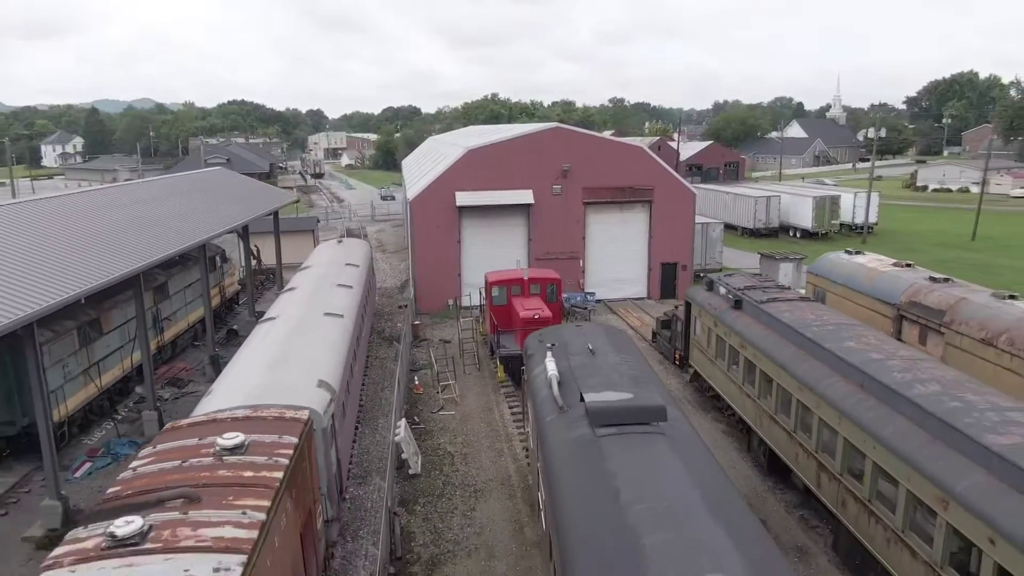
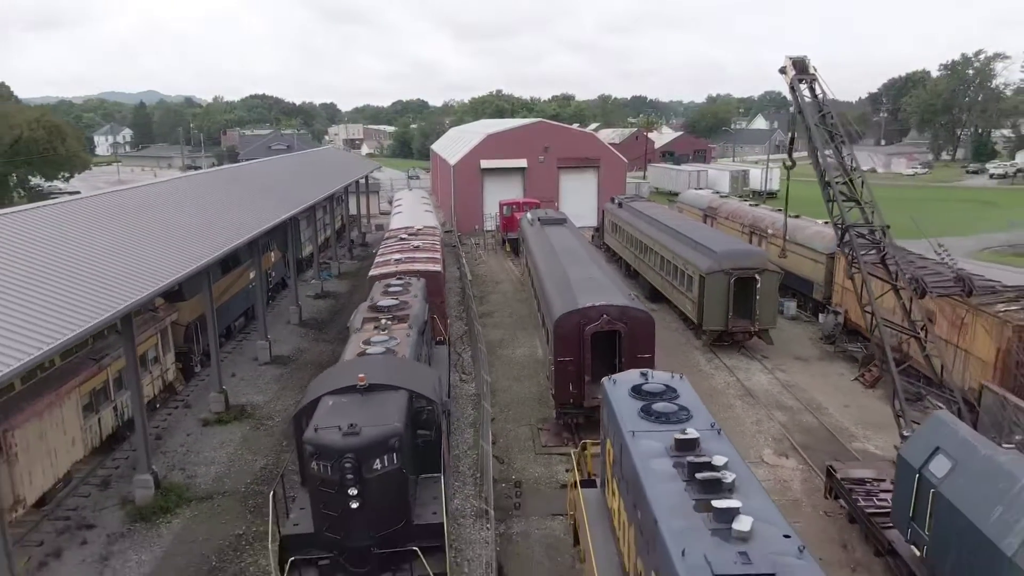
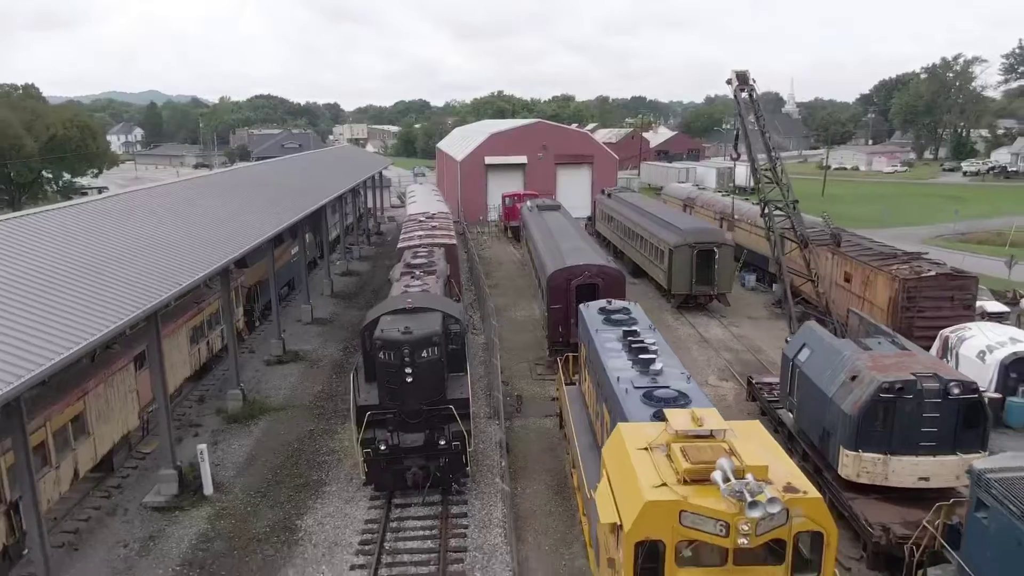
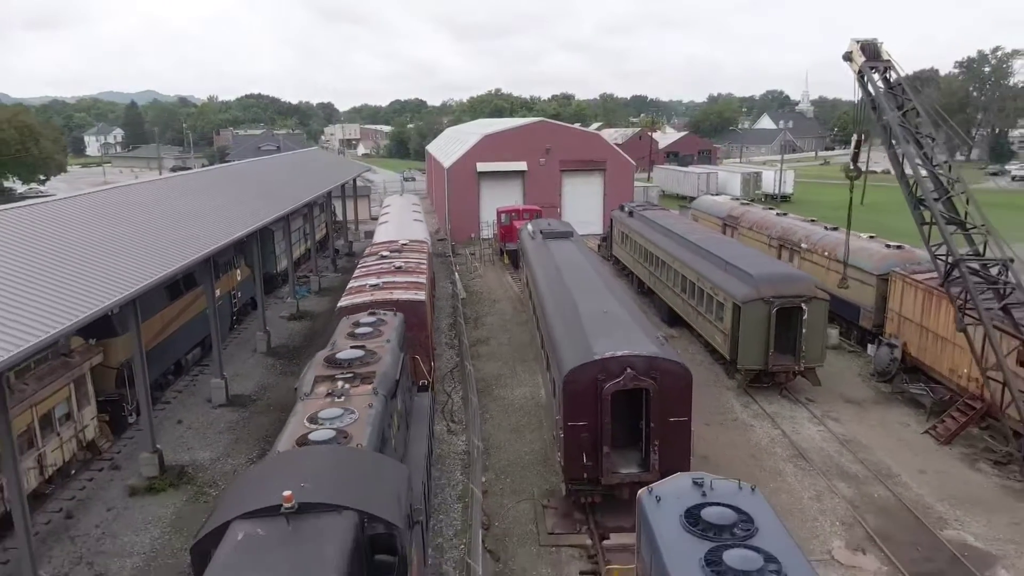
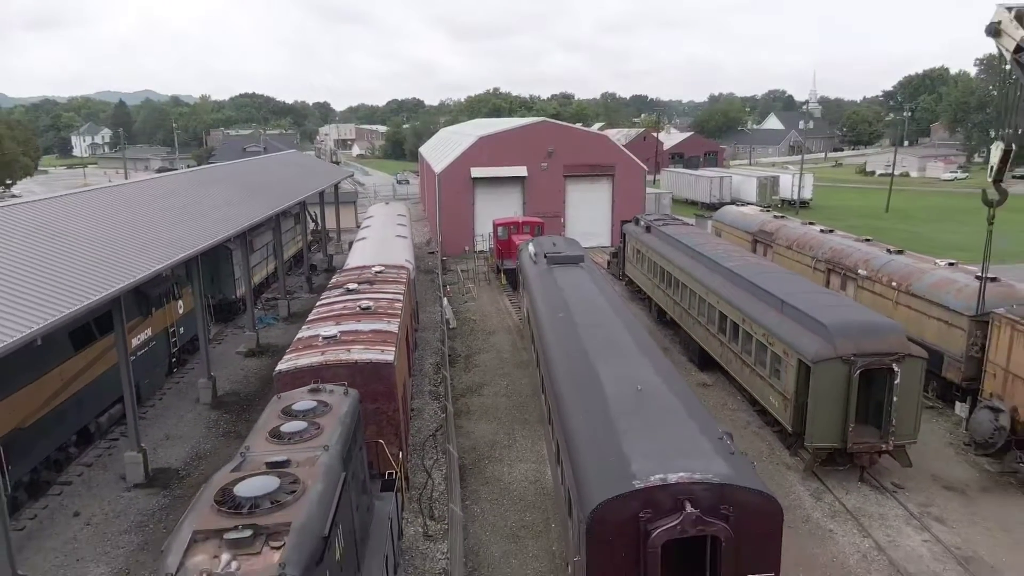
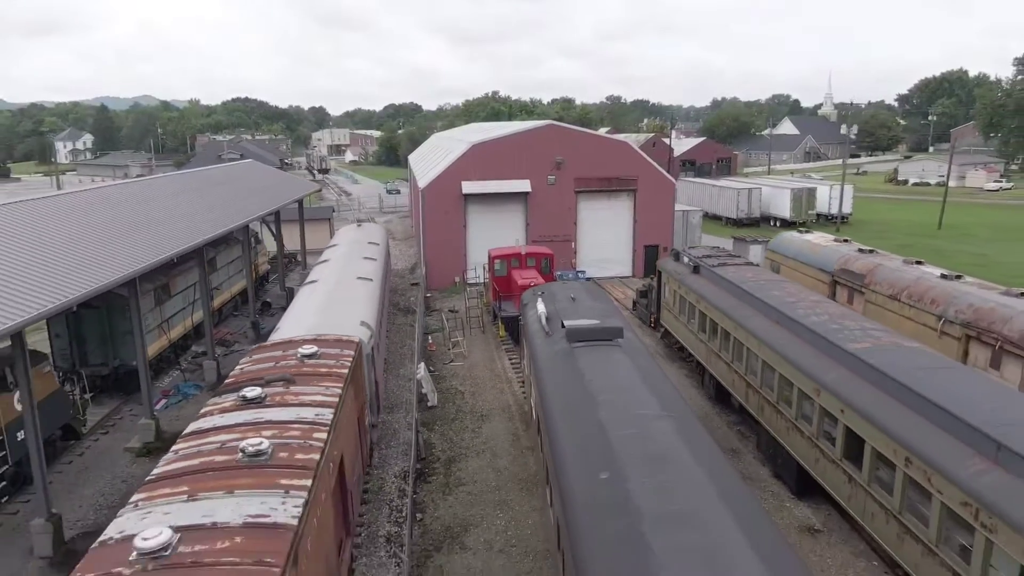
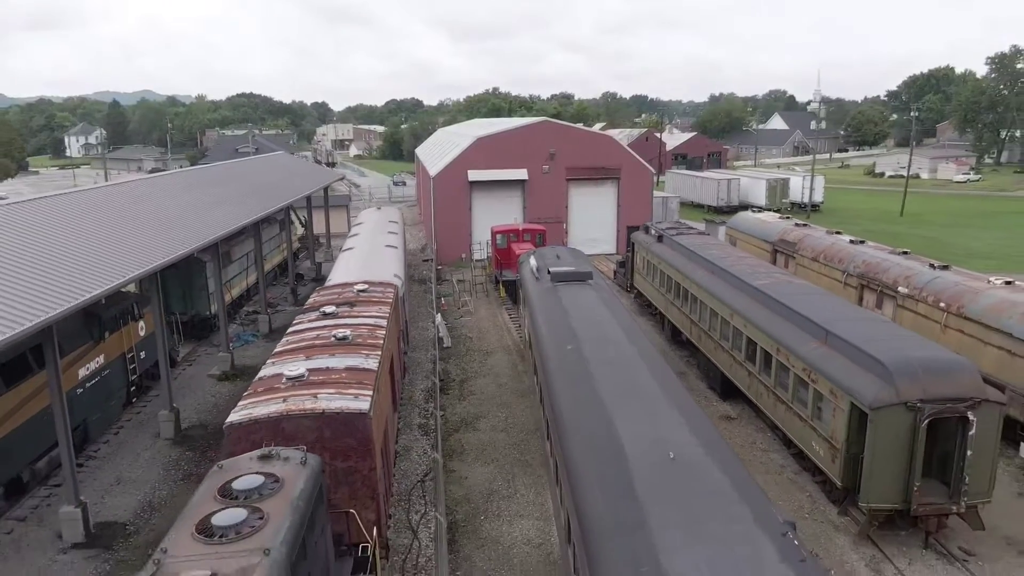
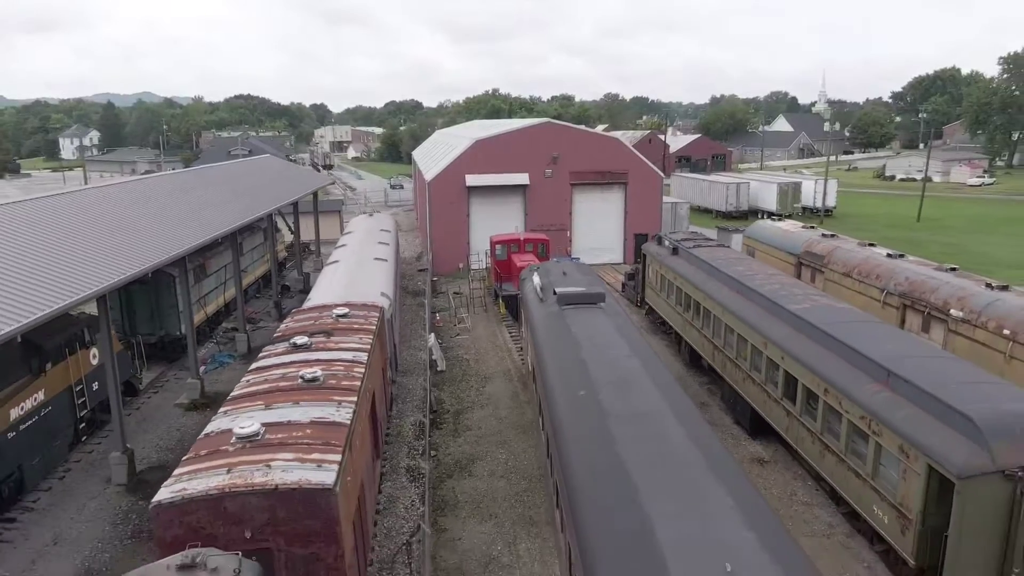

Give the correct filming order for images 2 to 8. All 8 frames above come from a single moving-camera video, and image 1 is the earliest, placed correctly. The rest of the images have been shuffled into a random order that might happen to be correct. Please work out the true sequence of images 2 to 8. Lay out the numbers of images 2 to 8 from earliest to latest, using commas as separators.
6, 8, 7, 5, 4, 2, 3
